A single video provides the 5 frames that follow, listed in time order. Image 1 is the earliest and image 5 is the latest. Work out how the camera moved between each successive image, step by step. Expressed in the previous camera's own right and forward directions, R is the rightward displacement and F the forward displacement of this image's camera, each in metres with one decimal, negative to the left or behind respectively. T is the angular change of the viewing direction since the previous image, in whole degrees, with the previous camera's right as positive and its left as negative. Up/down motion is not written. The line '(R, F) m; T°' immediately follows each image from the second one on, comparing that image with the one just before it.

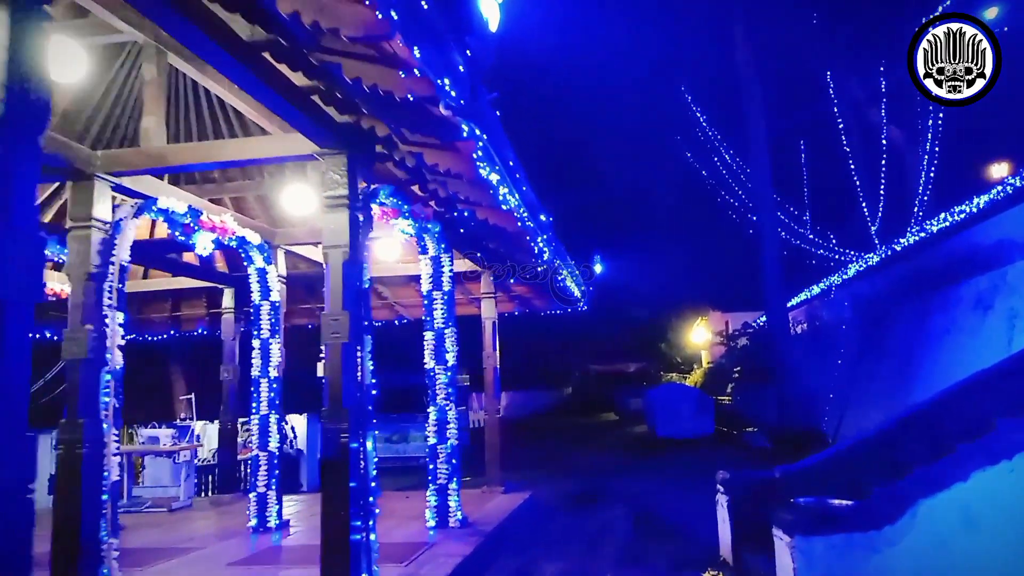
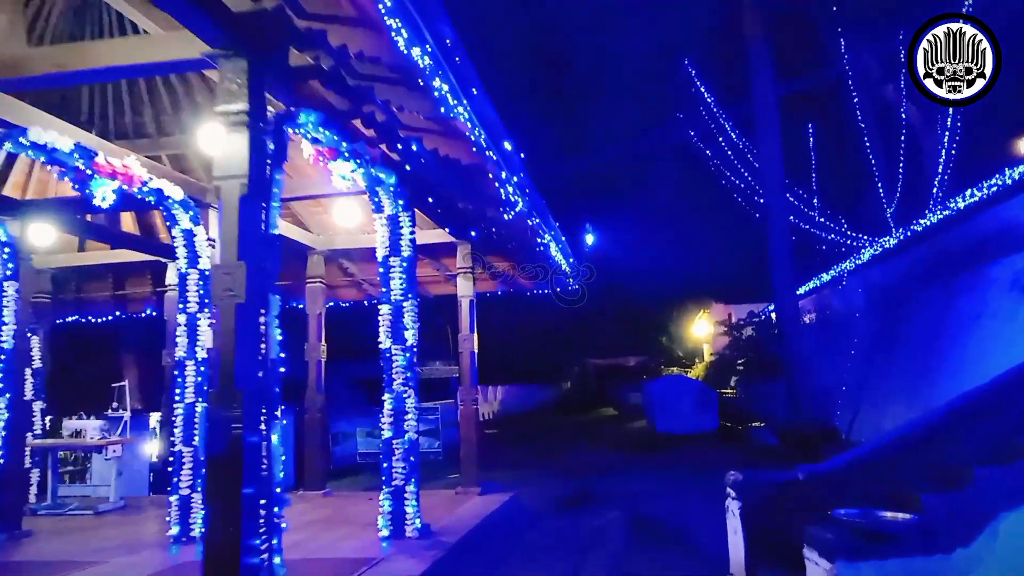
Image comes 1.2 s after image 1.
(+0.3, +1.2) m; 0°
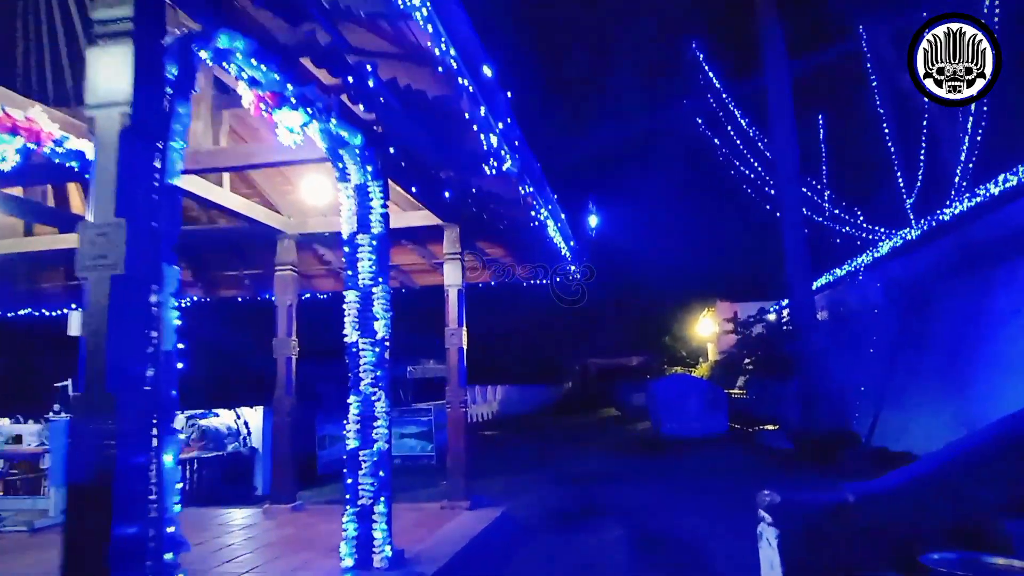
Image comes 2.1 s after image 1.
(+0.1, +1.0) m; 0°
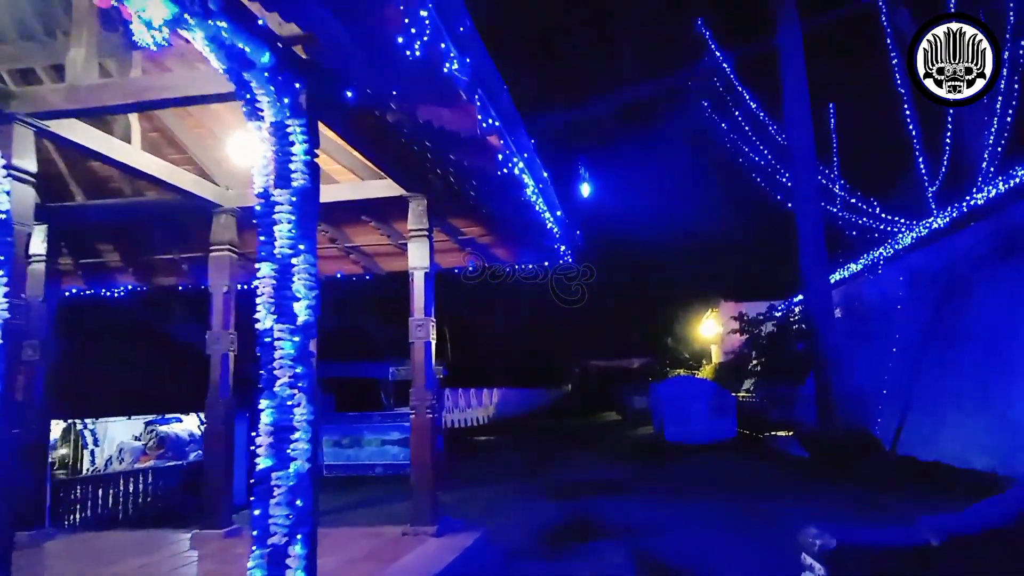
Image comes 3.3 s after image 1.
(+0.2, +1.3) m; 0°
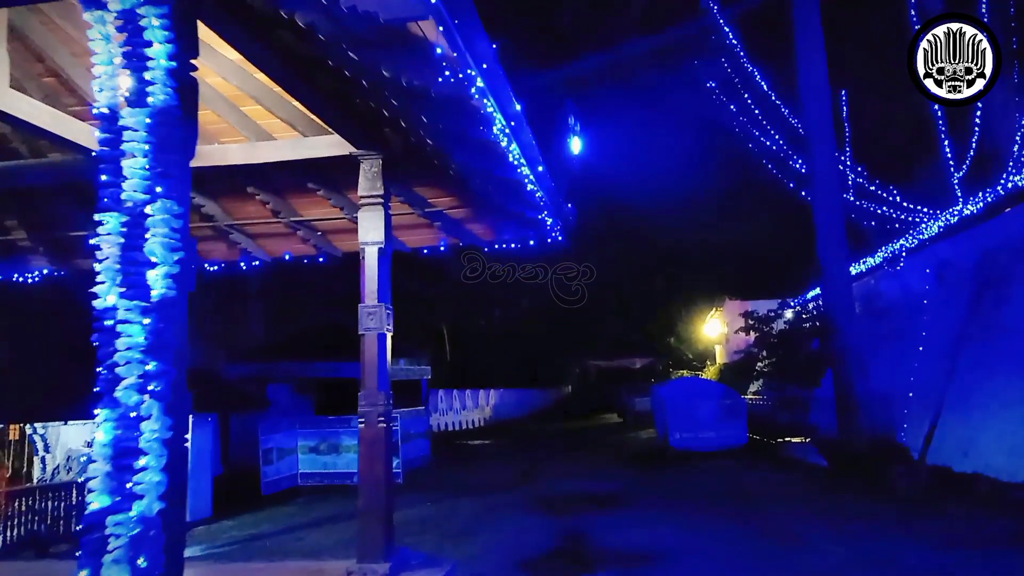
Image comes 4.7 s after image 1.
(+0.2, +1.3) m; 0°
